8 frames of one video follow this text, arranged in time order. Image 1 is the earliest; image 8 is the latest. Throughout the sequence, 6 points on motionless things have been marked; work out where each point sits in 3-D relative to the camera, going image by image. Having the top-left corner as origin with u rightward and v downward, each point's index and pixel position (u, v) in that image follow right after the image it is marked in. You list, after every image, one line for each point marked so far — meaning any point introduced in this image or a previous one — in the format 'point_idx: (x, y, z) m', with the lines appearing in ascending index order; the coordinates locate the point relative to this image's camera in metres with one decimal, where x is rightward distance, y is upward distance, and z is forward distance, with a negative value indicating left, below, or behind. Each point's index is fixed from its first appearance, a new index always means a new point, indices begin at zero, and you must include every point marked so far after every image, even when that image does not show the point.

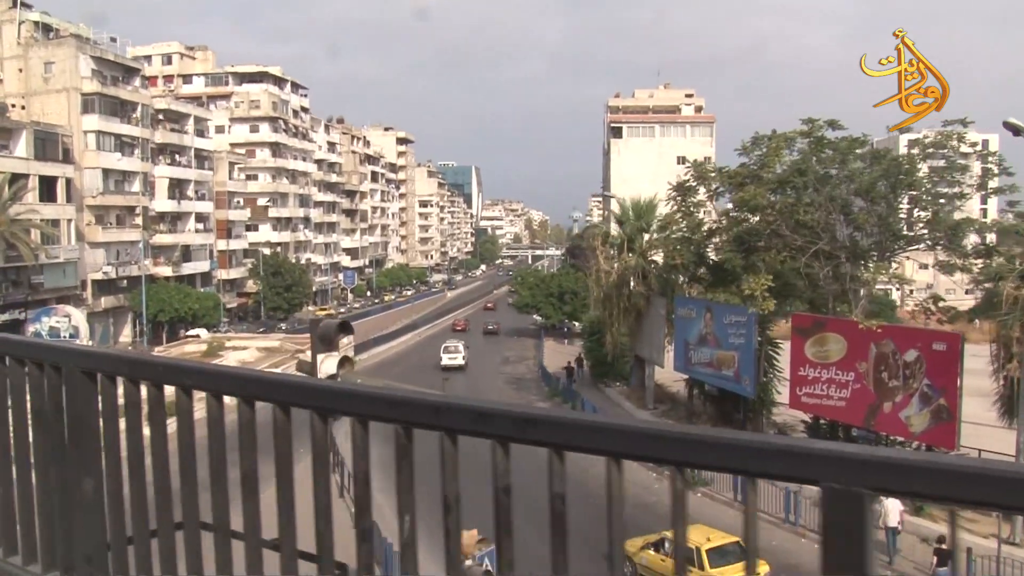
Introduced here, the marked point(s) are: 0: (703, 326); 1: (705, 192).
0: (+4.2, -0.9, +19.0) m
1: (+4.3, +2.1, +19.2) m
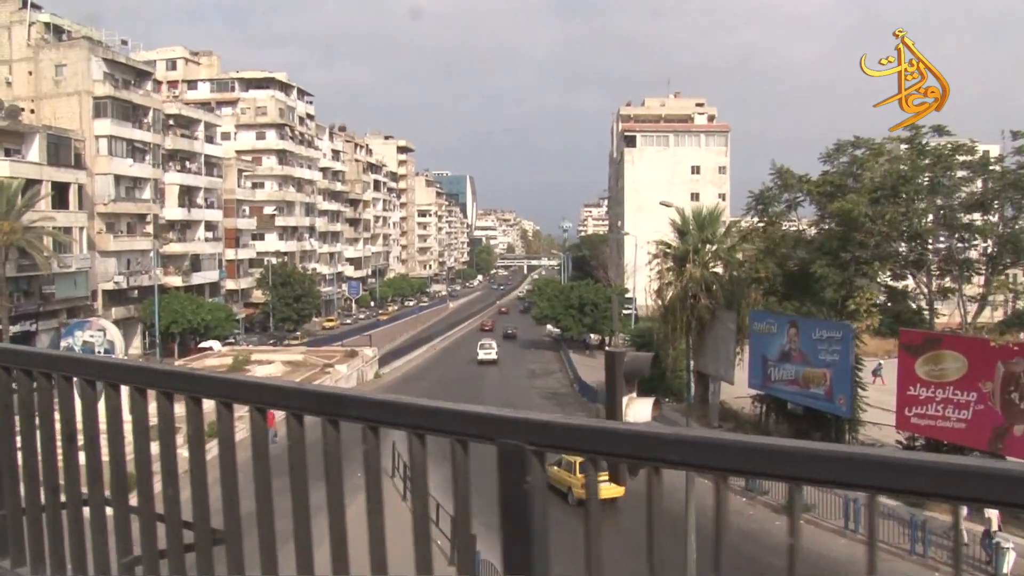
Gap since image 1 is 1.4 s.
0: (+5.7, -1.1, +18.1) m
1: (+5.8, +1.8, +18.3) m
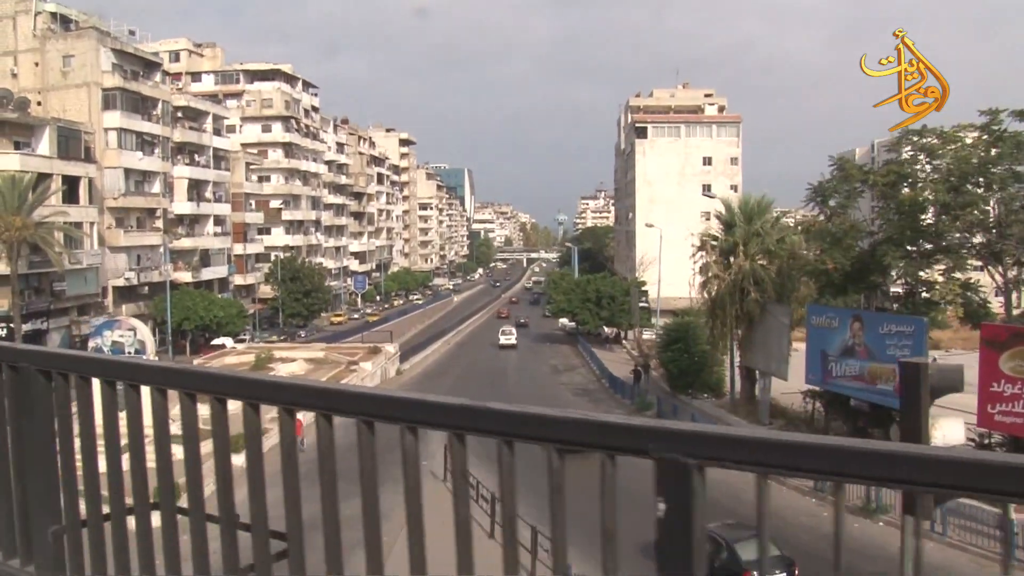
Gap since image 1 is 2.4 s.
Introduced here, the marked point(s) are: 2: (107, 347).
0: (+6.8, -1.0, +17.5) m
1: (+6.9, +2.0, +17.7) m
2: (-8.9, -1.3, +19.0) m
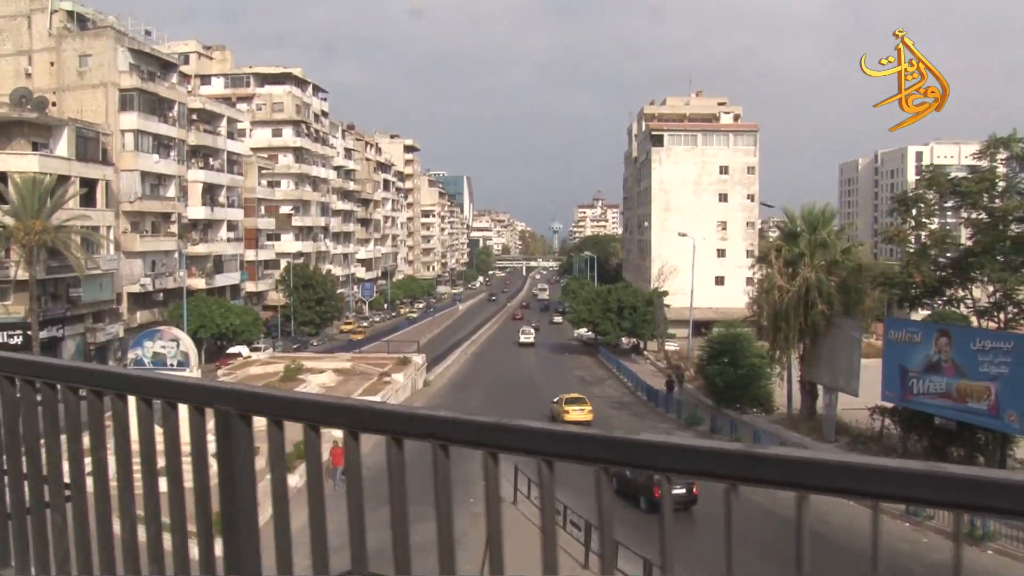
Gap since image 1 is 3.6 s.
0: (+8.2, -1.2, +16.8) m
1: (+8.2, +1.7, +17.0) m
2: (-7.6, -1.5, +18.1) m
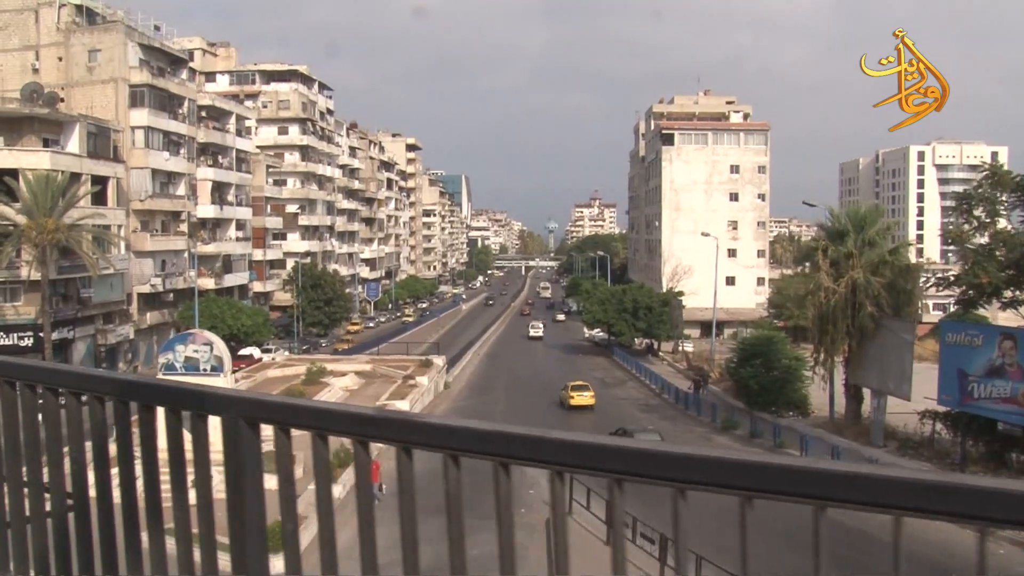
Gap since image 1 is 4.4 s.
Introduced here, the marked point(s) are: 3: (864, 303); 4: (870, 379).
0: (+9.1, -1.3, +16.3) m
1: (+9.2, +1.7, +16.5) m
2: (-6.6, -1.5, +17.4) m
3: (+7.9, -0.3, +19.6) m
4: (+8.1, -2.0, +19.9) m
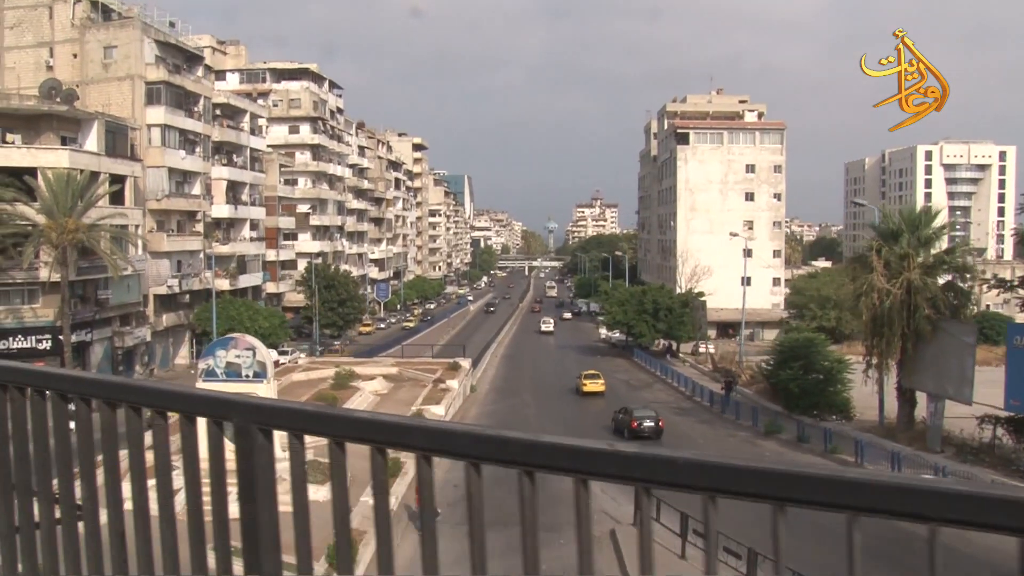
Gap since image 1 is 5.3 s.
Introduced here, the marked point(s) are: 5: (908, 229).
0: (+10.2, -1.3, +15.8) m
1: (+10.2, +1.7, +16.0) m
2: (-5.6, -1.5, +16.8) m
3: (+8.9, -0.3, +19.1) m
4: (+9.1, -2.1, +19.4) m
5: (+9.0, +1.4, +19.9) m
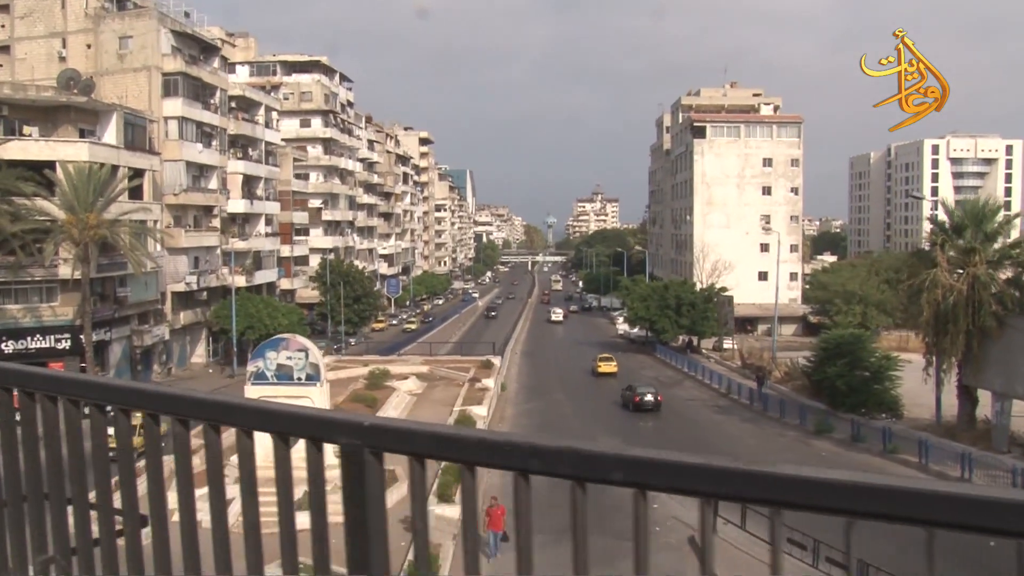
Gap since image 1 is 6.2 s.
0: (+11.3, -1.2, +15.2) m
1: (+11.4, +1.7, +15.4) m
2: (-4.4, -1.5, +16.1) m
3: (+10.1, -0.2, +18.5) m
4: (+10.2, -1.9, +18.8) m
5: (+10.1, +1.5, +19.3) m
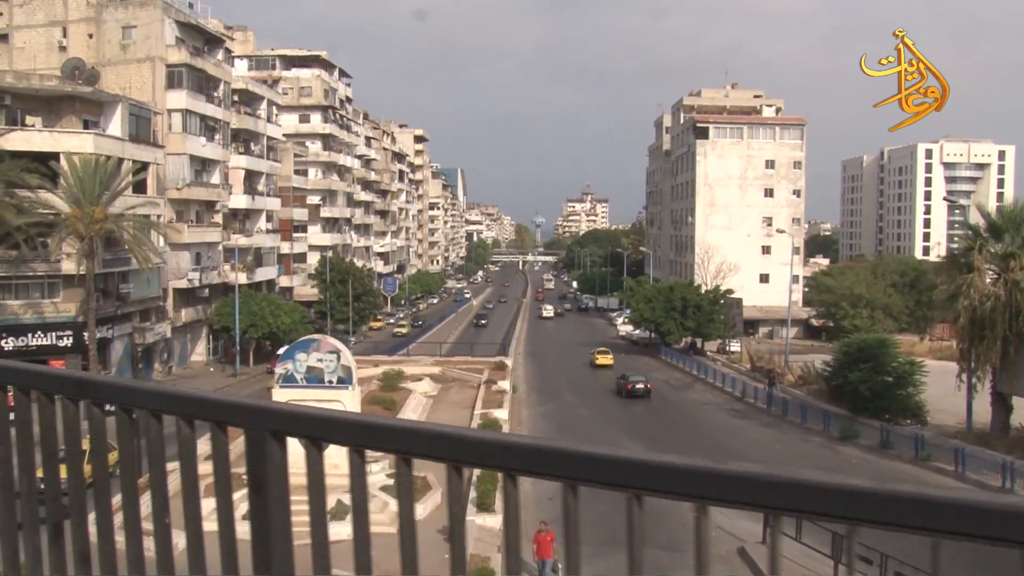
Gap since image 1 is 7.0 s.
0: (+12.0, -1.4, +14.9) m
1: (+12.1, +1.6, +15.1) m
2: (-3.8, -1.5, +15.5) m
3: (+10.7, -0.4, +18.1) m
4: (+10.9, -2.1, +18.5) m
5: (+10.8, +1.3, +18.9) m
